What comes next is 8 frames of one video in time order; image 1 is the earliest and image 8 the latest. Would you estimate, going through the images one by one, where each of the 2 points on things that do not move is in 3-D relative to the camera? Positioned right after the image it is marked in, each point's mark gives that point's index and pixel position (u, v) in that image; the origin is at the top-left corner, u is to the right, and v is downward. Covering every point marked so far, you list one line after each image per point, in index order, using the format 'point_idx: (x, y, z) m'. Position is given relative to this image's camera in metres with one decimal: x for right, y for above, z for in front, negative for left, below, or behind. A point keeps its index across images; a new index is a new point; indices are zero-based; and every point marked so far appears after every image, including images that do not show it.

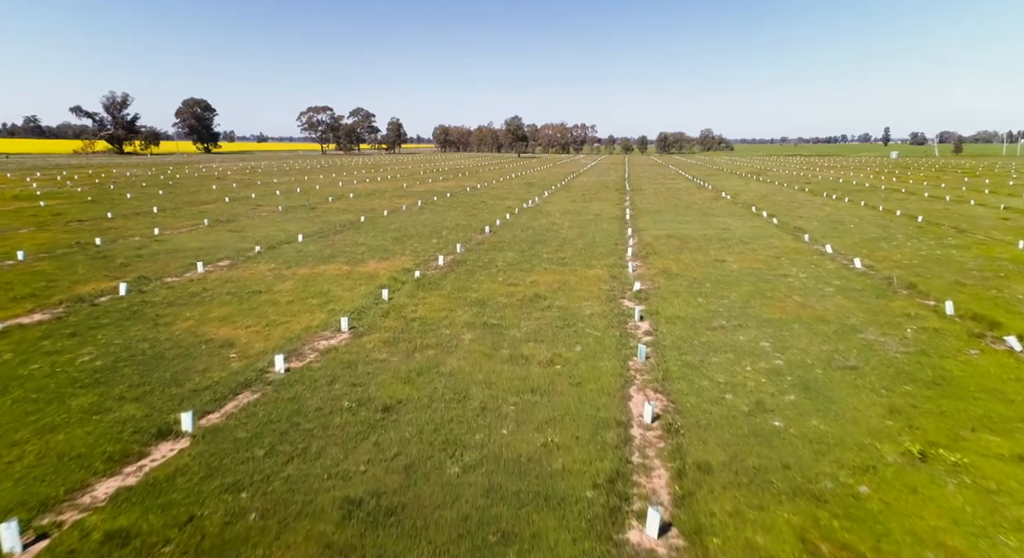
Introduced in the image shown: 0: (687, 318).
0: (+3.7, -0.8, +12.4) m
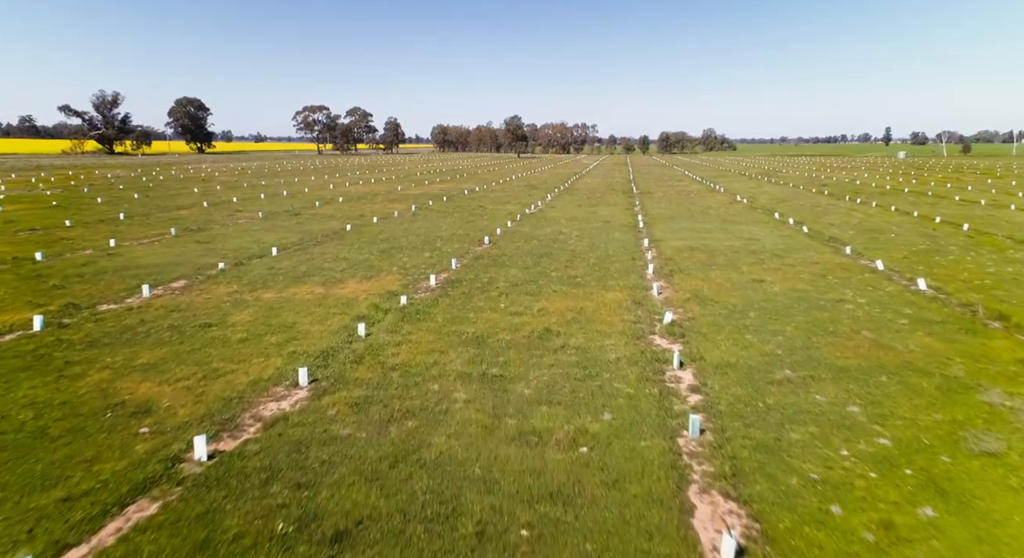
0: (+3.8, -1.5, +9.8) m
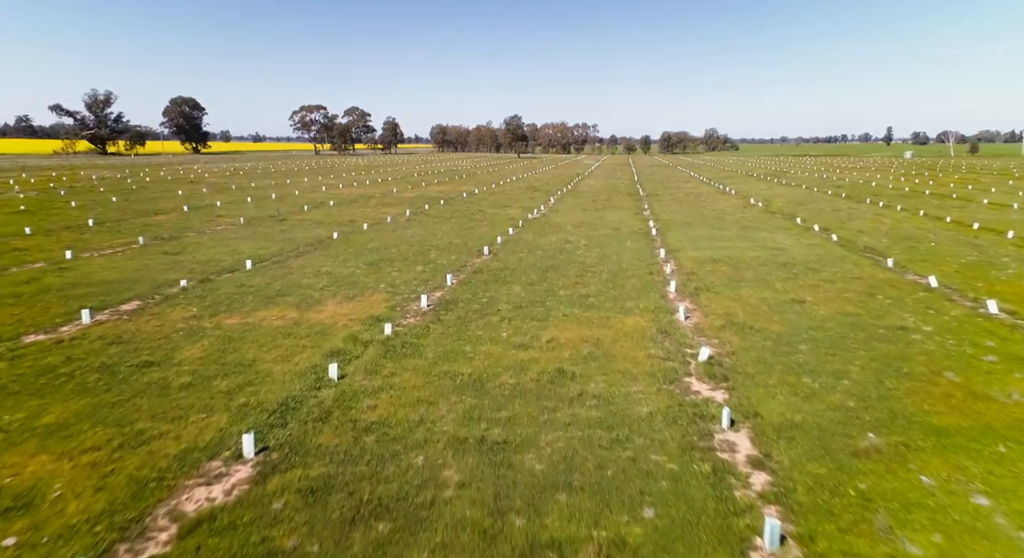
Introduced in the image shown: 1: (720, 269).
0: (+3.9, -1.9, +7.7) m
1: (+6.3, +0.3, +17.7) m
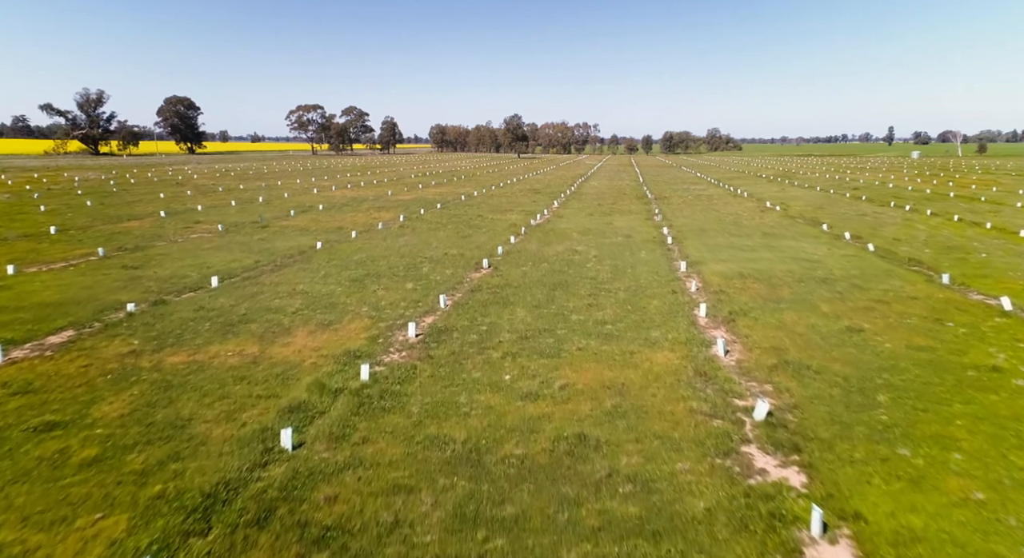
0: (+3.9, -2.4, +5.5) m
1: (+6.3, -0.2, +15.5) m
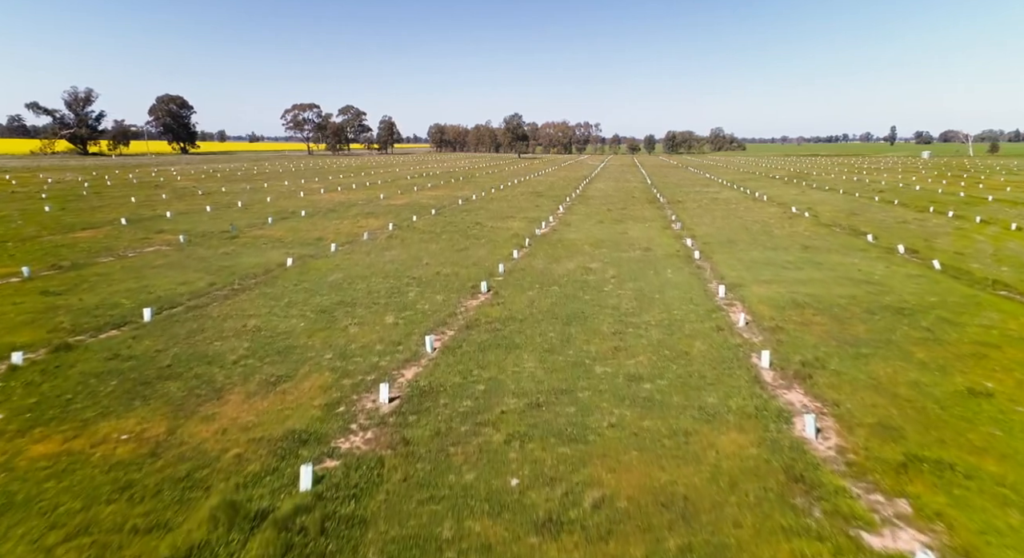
0: (+4.0, -3.1, +2.4) m
1: (+6.4, -0.9, +12.5) m
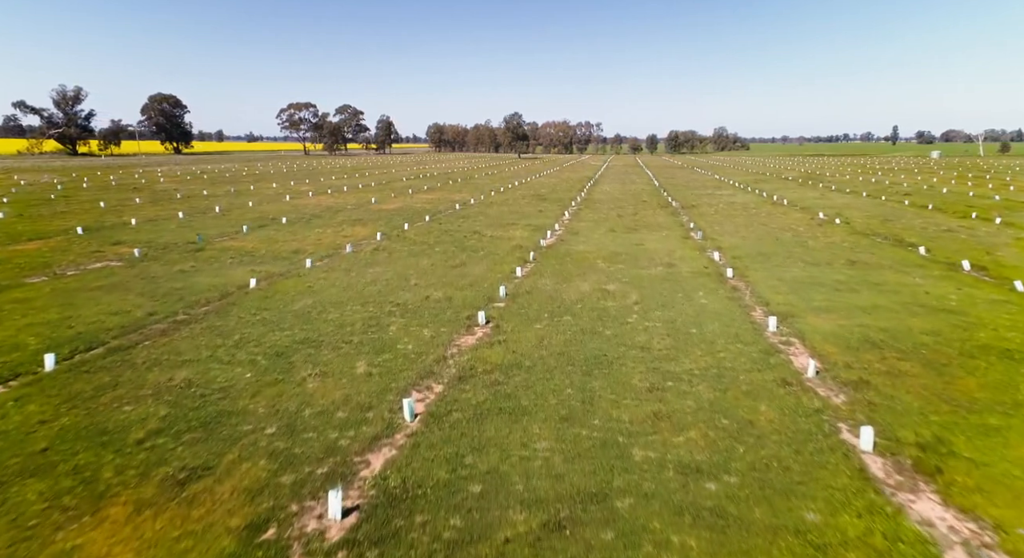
0: (+4.1, -3.7, -0.3) m
1: (+6.5, -1.5, +9.7) m
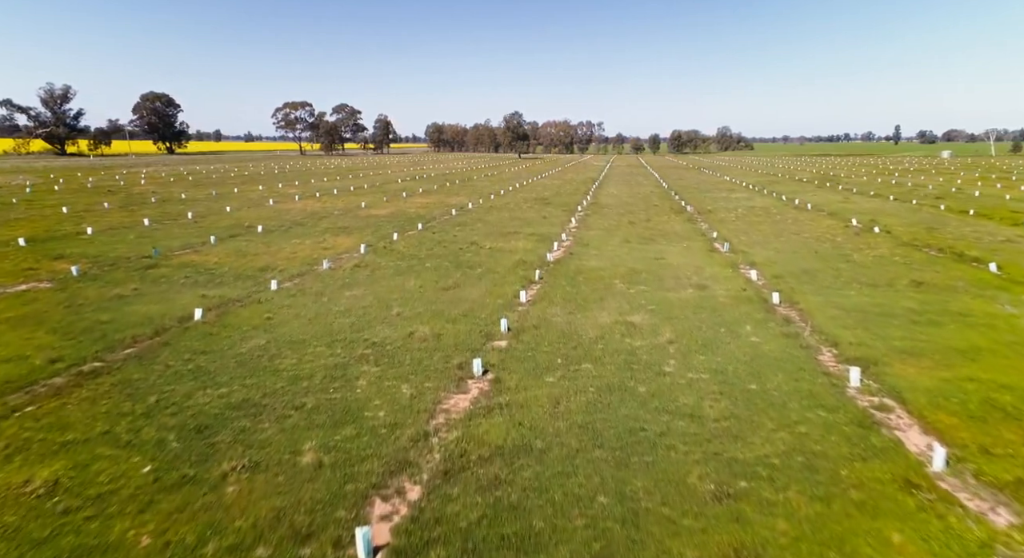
0: (+4.2, -4.4, -3.2) m
1: (+6.6, -2.1, +6.9) m
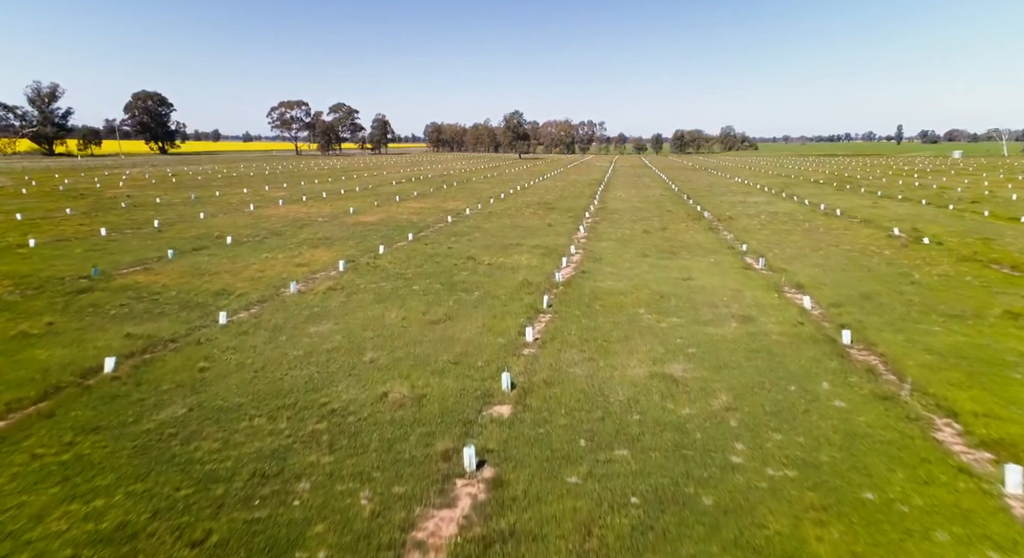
0: (+4.3, -5.0, -6.1) m
1: (+6.7, -2.8, +4.0) m
